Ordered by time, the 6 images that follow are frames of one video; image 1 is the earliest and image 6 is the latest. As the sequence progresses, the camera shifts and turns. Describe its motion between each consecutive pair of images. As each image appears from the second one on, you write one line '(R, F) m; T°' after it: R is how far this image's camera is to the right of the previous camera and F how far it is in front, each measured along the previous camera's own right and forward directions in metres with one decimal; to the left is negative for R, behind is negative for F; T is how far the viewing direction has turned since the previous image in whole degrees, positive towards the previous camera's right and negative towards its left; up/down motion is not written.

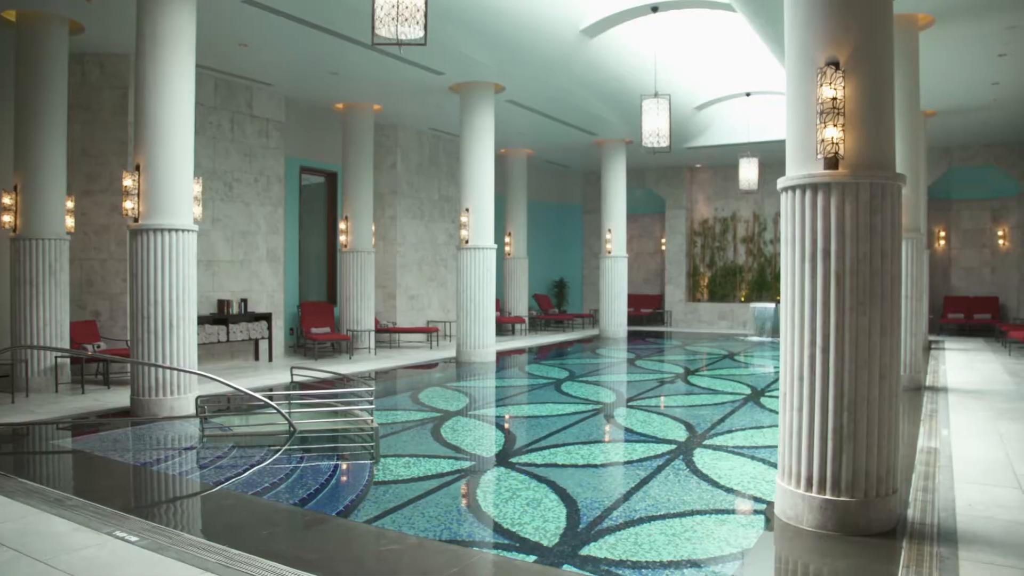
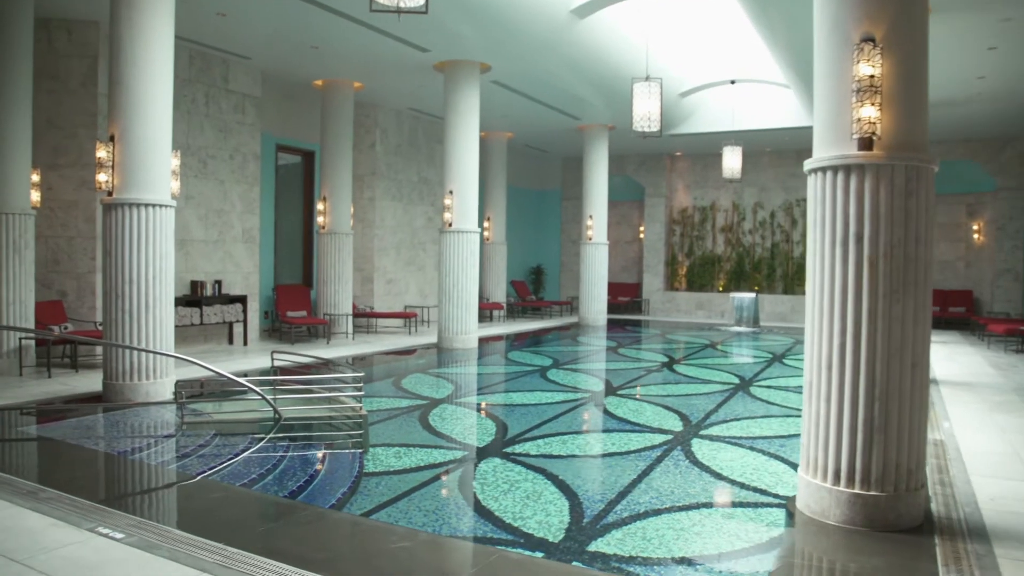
(-0.3, +0.3) m; +2°
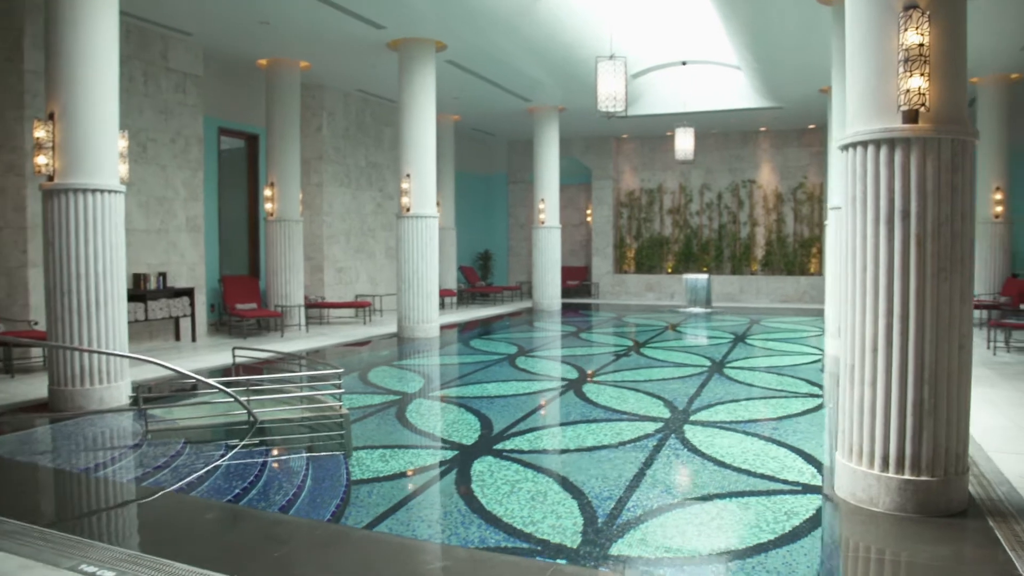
(-0.5, +0.4) m; +5°
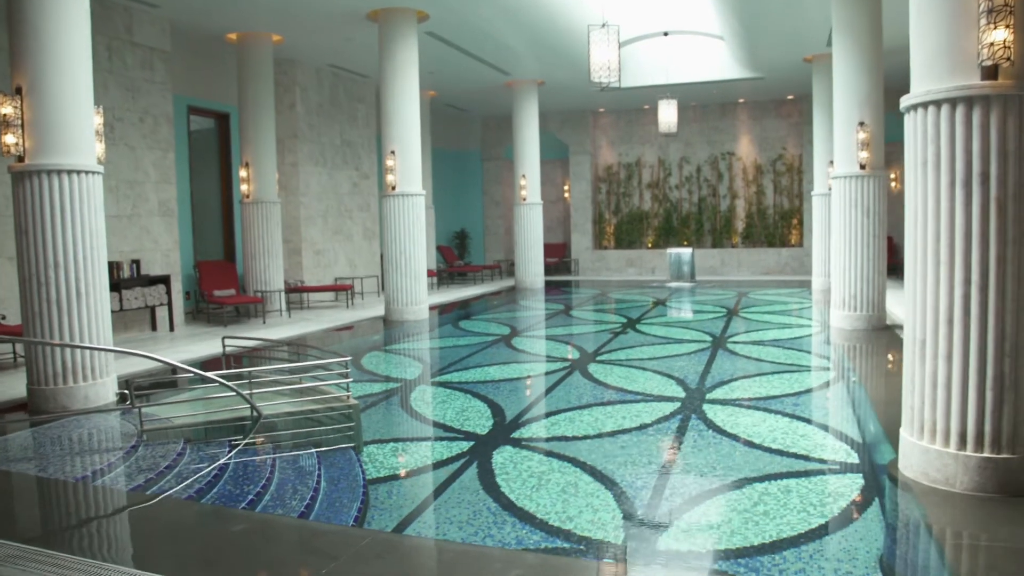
(-0.4, +0.4) m; +2°
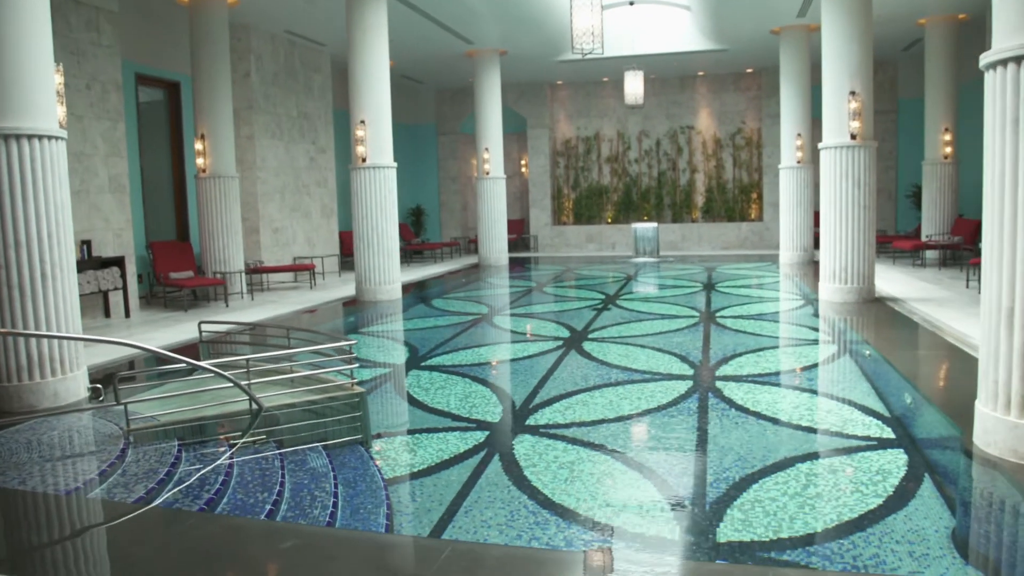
(-0.6, +0.4) m; +4°
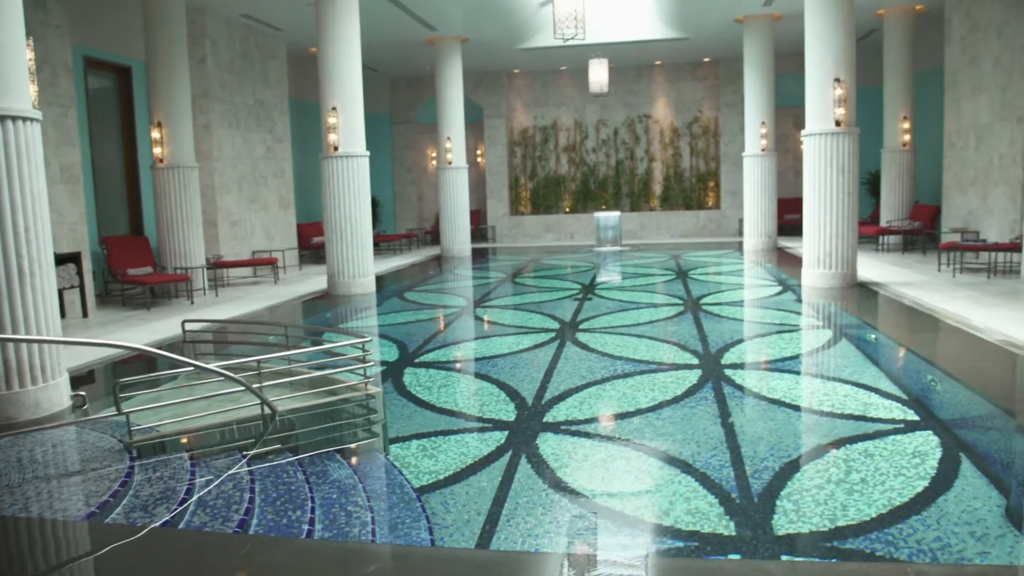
(-0.6, +0.3) m; +4°
